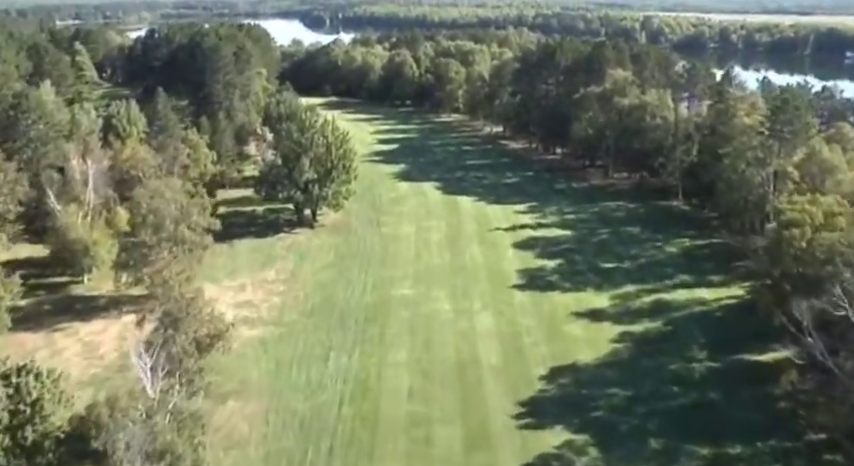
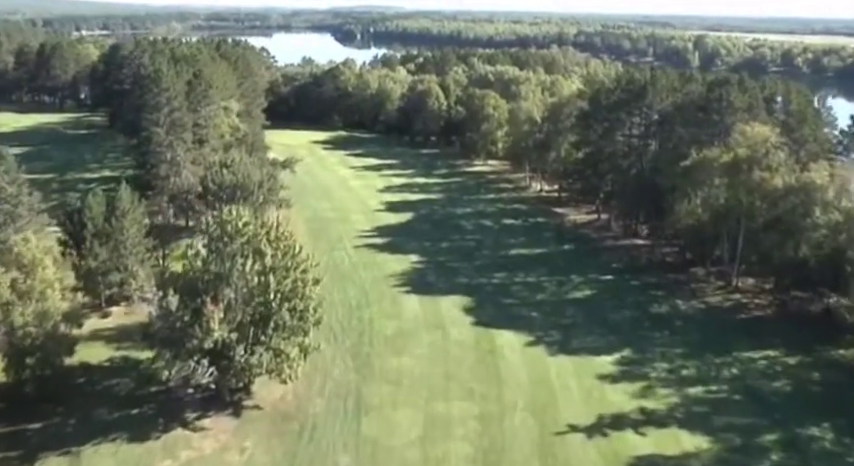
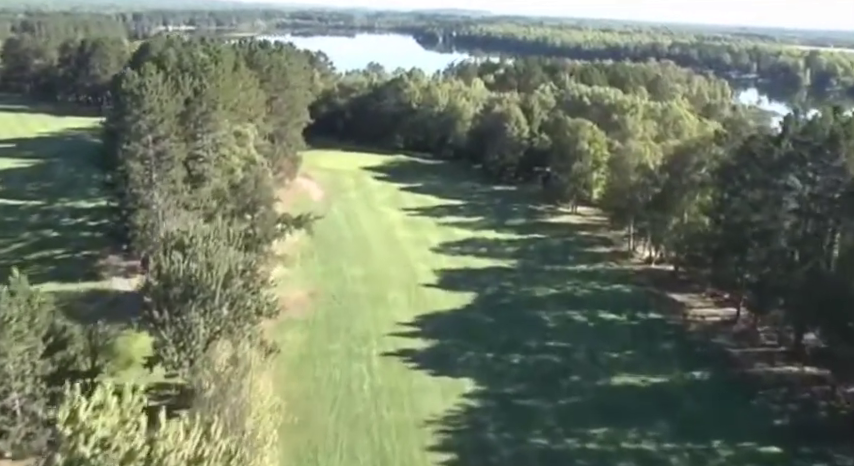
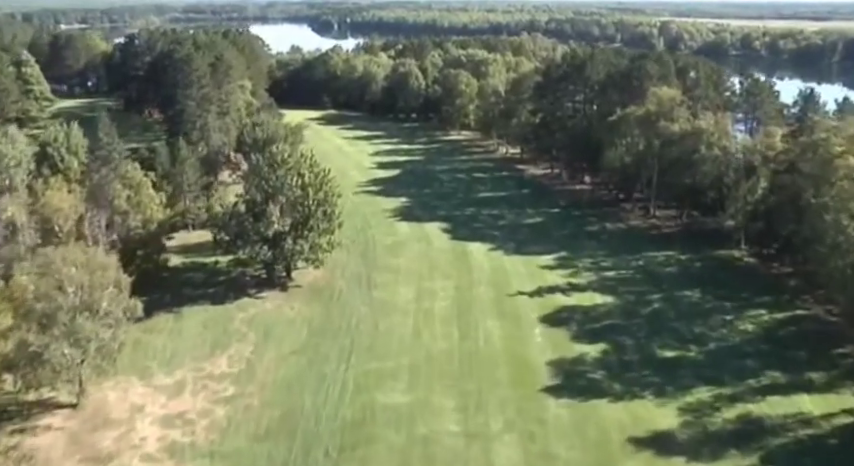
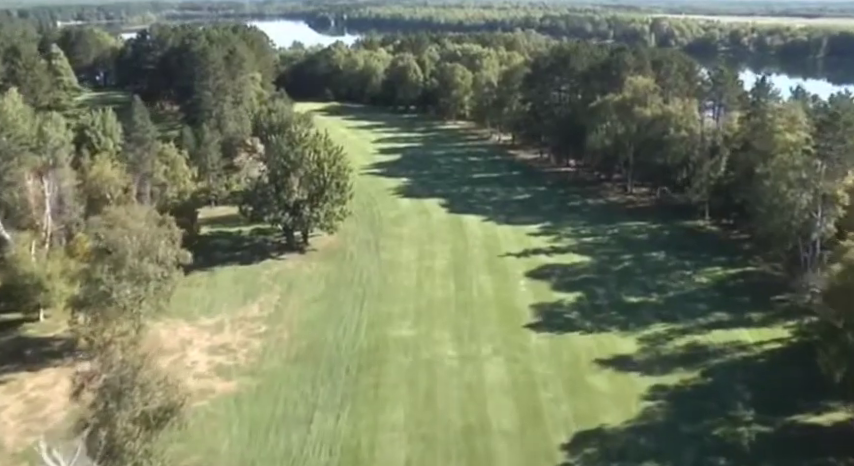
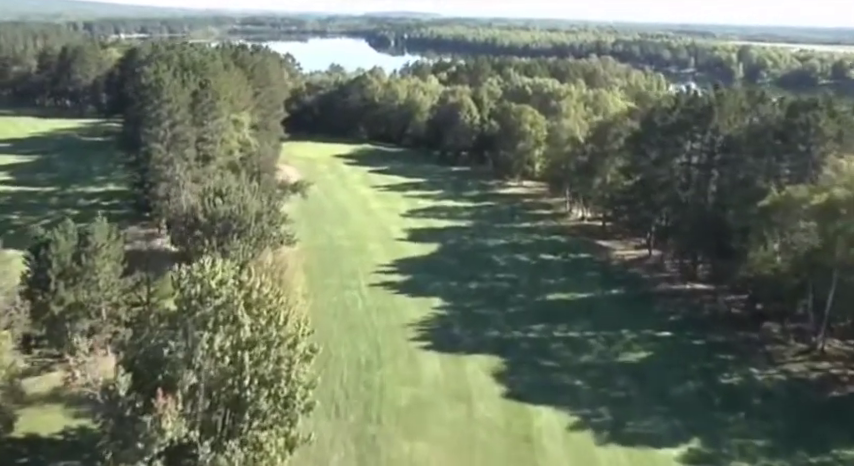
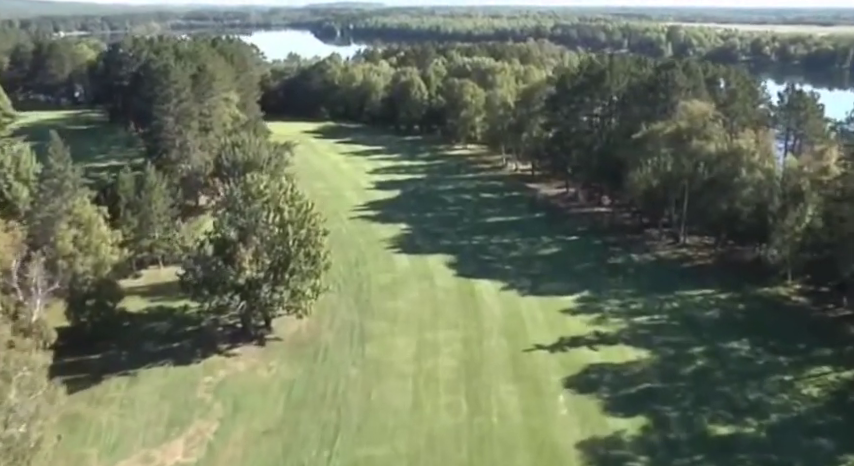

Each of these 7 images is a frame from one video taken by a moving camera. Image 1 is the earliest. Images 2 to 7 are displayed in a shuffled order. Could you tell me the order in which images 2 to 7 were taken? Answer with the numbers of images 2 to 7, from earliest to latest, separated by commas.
5, 4, 7, 2, 6, 3
